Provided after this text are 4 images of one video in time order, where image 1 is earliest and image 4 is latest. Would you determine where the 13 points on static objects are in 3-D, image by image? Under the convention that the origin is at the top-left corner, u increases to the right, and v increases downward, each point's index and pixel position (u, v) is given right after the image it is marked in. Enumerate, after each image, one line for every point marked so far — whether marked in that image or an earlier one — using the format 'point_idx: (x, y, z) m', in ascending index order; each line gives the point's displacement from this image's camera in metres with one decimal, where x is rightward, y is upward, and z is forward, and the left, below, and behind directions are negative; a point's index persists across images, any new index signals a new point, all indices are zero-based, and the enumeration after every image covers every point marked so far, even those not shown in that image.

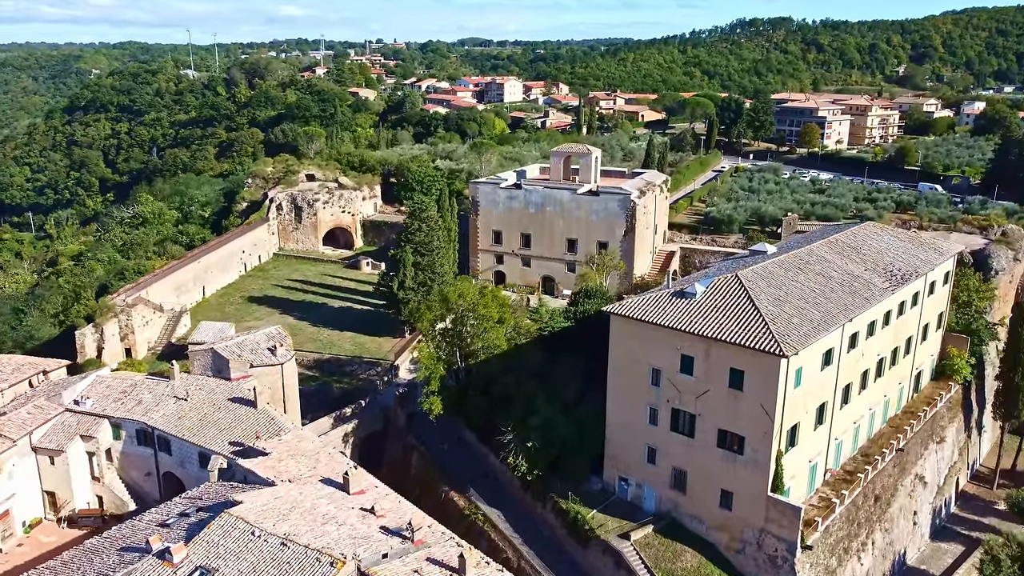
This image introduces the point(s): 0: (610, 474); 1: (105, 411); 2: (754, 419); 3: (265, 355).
0: (+2.6, -5.0, +19.5) m
1: (-10.1, -3.1, +18.0) m
2: (+5.5, -3.0, +16.5) m
3: (-6.5, -1.8, +19.1) m
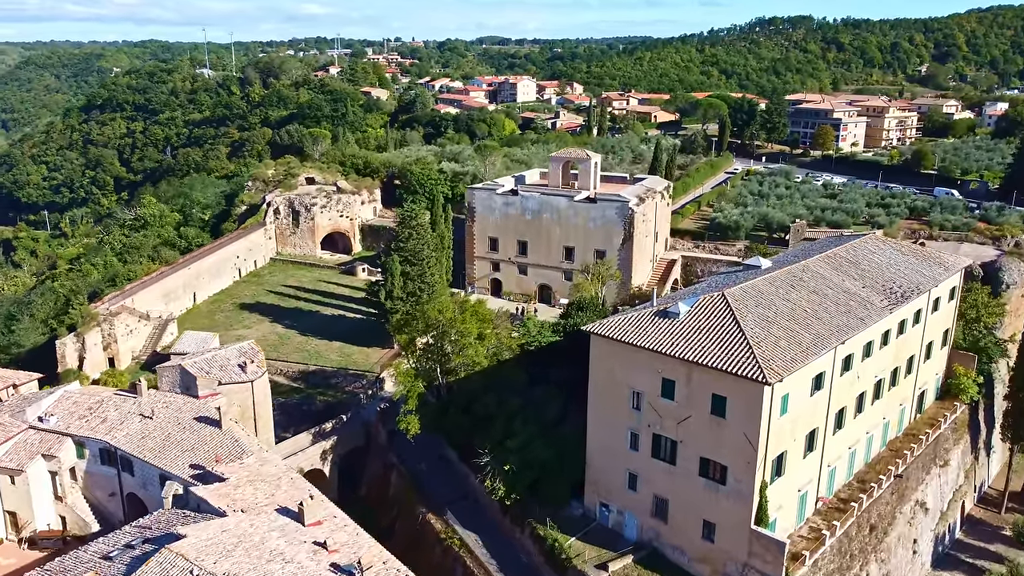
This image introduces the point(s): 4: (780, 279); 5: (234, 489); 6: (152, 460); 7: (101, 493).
0: (+2.0, -5.5, +18.7) m
1: (-10.7, -3.4, +17.5) m
2: (+4.9, -3.5, +15.7) m
3: (-7.1, -2.2, +18.5) m
4: (+7.1, +0.2, +19.2) m
5: (-5.6, -4.1, +14.7) m
6: (-8.1, -3.9, +16.3) m
7: (-10.0, -5.0, +17.7) m
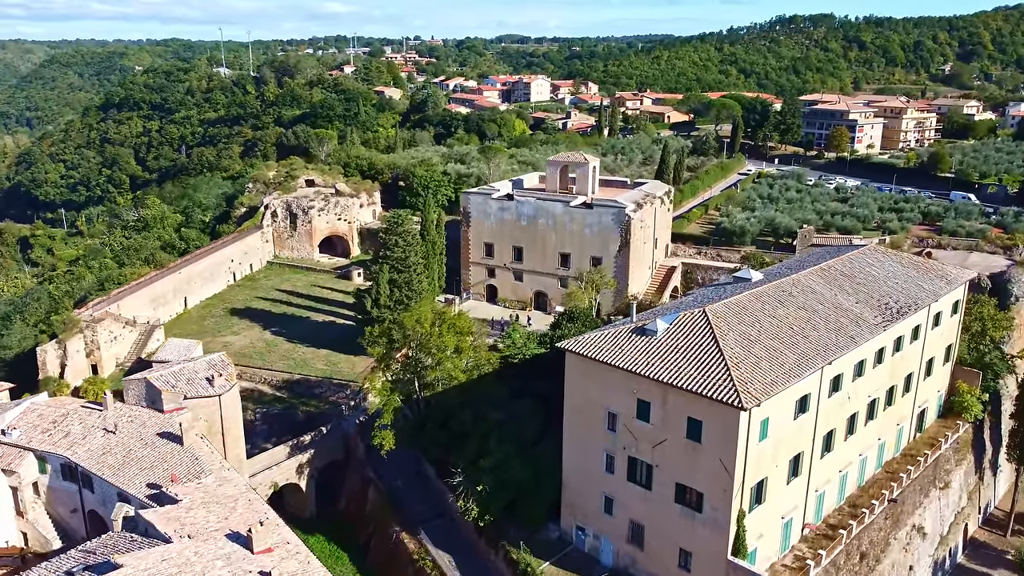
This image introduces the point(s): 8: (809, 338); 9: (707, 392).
0: (+1.4, -5.8, +18.0) m
1: (-11.4, -3.7, +17.2) m
2: (+4.2, -3.8, +15.0) m
3: (-7.7, -2.5, +18.1) m
4: (+6.5, -0.2, +18.4) m
5: (-6.4, -4.4, +14.2) m
6: (-8.8, -4.2, +15.8) m
7: (-10.7, -5.3, +17.3) m
8: (+6.9, -1.2, +16.9) m
9: (+3.9, -2.1, +14.5) m
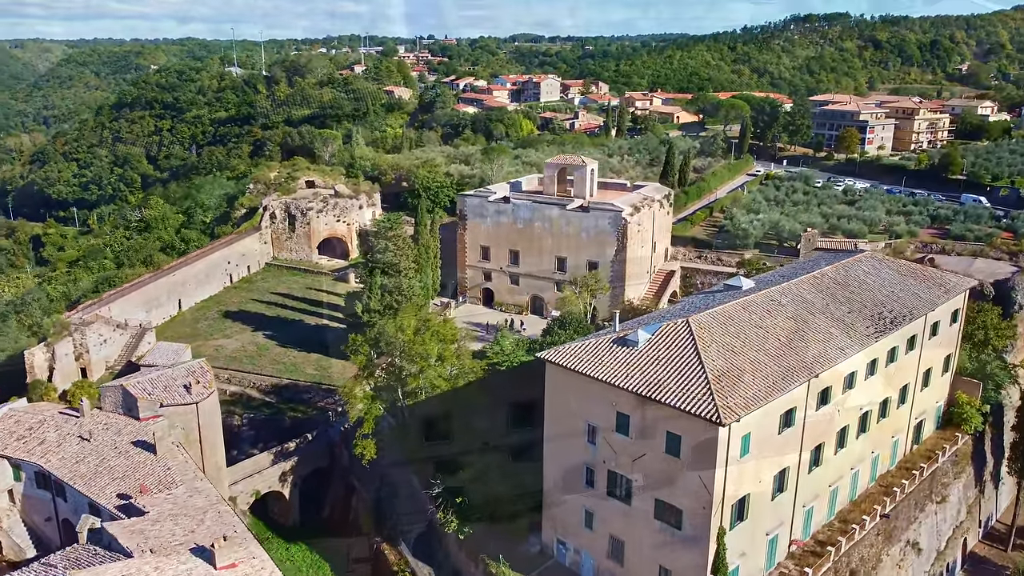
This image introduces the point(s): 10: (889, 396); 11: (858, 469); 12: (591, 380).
0: (+0.9, -6.0, +17.7) m
1: (-11.9, -3.8, +17.0) m
2: (+3.6, -4.1, +14.5) m
3: (-8.2, -2.6, +17.9) m
4: (+6.0, -0.4, +18.0) m
5: (-6.9, -4.6, +13.9) m
6: (-9.3, -4.3, +15.7) m
7: (-11.2, -5.4, +17.1) m
8: (+6.5, -1.4, +16.4) m
9: (+3.4, -2.3, +14.1) m
10: (+10.3, -2.9, +19.8) m
11: (+9.2, -4.8, +19.3) m
12: (+1.7, -2.0, +15.6) m
